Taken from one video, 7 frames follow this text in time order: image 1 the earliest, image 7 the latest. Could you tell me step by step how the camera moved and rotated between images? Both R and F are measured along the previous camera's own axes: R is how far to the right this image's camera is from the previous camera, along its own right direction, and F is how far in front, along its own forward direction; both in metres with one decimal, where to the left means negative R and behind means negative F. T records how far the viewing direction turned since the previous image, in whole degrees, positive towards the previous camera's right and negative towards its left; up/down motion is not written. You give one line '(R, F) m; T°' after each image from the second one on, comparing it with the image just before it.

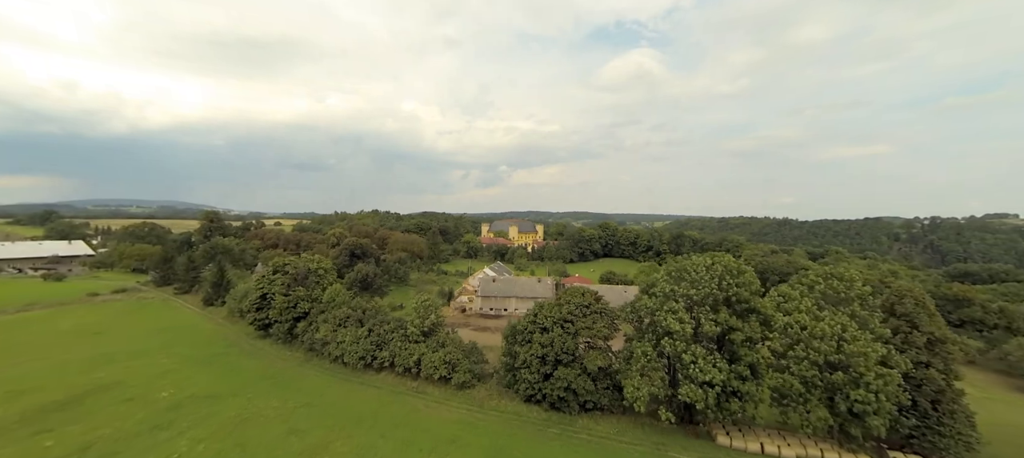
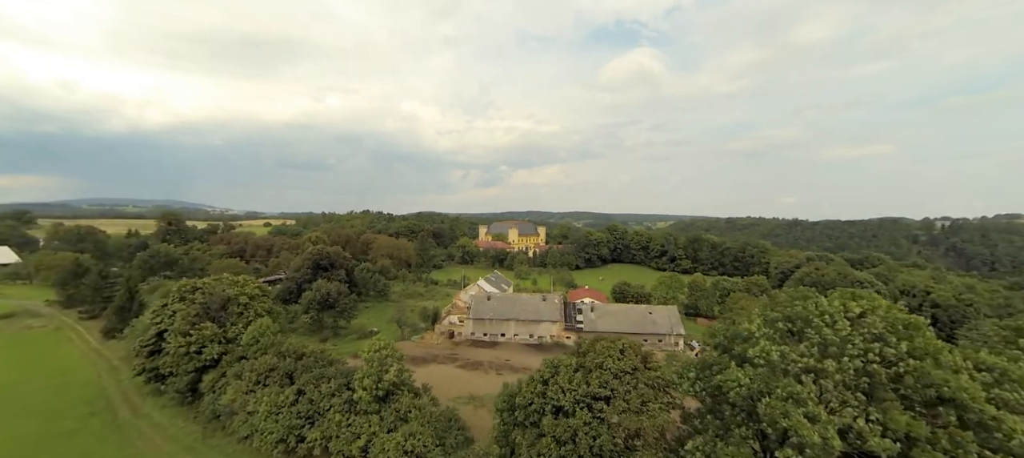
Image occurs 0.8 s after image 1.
(+0.1, +8.7) m; 0°
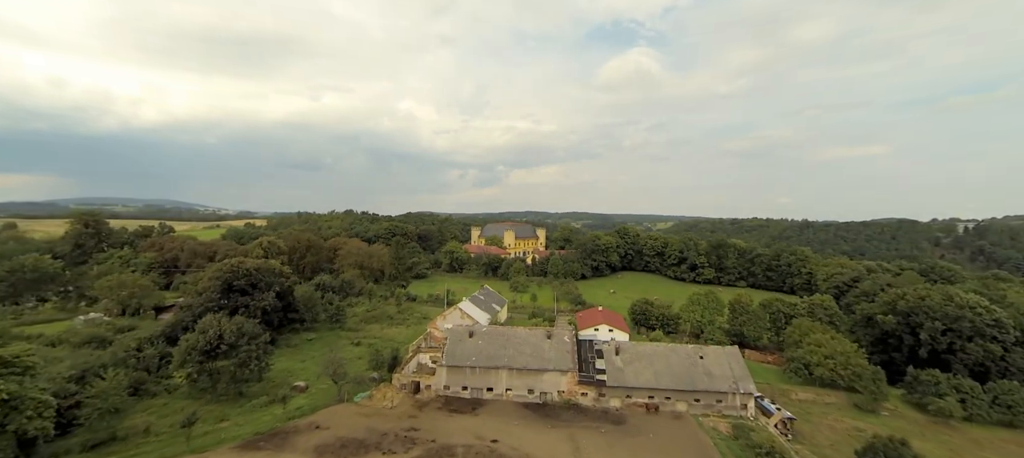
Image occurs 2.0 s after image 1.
(+0.4, +11.8) m; 0°
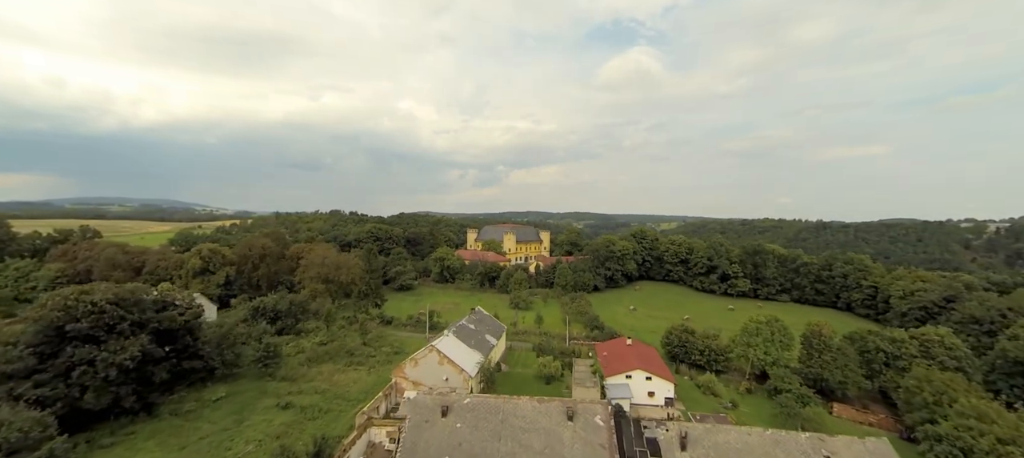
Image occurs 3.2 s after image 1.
(0.0, +11.0) m; 0°
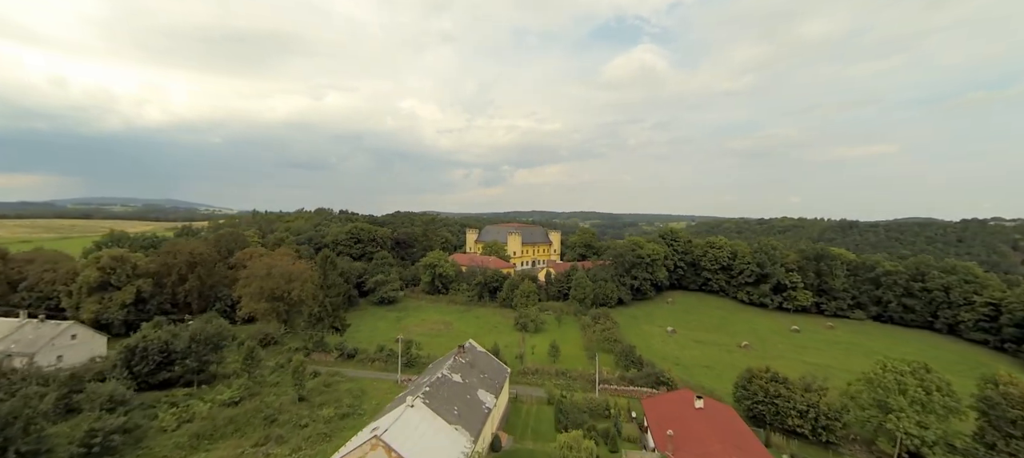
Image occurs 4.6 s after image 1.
(-0.2, +11.9) m; -1°
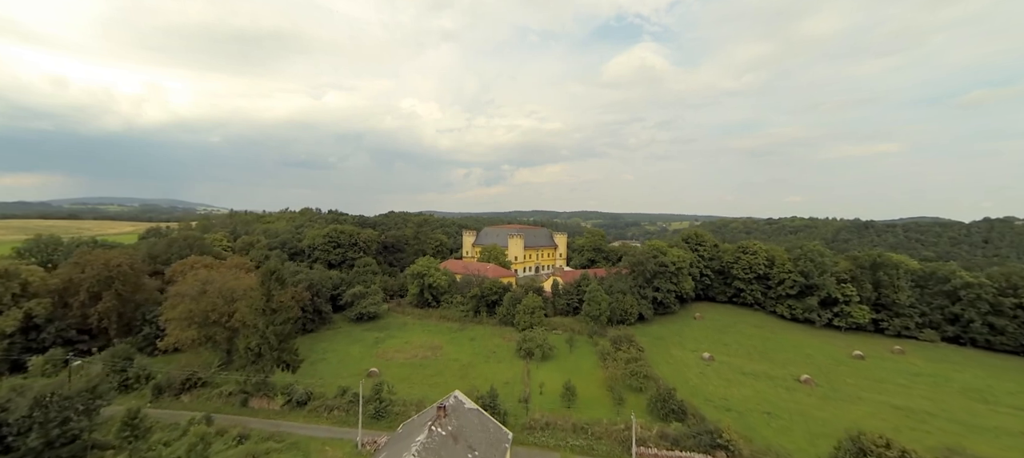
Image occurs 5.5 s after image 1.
(-0.2, +8.0) m; 0°
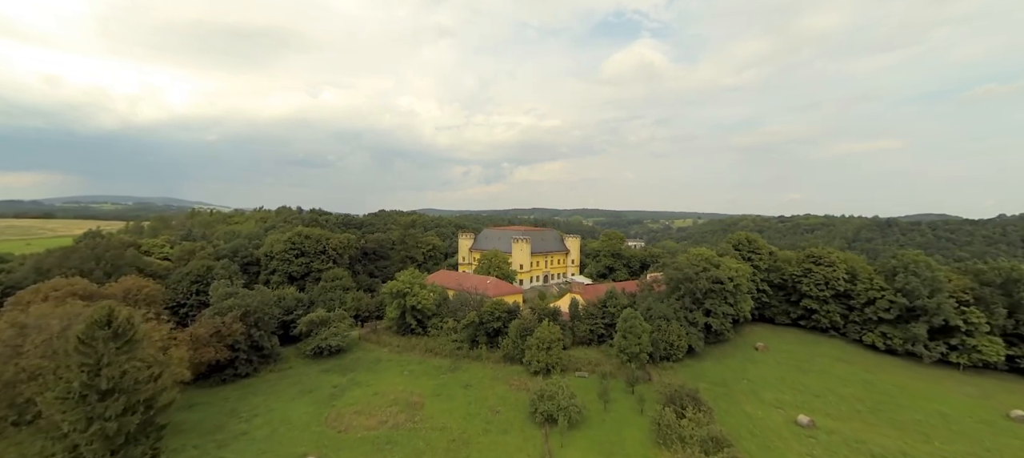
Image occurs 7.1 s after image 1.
(-0.7, +11.2) m; 0°
